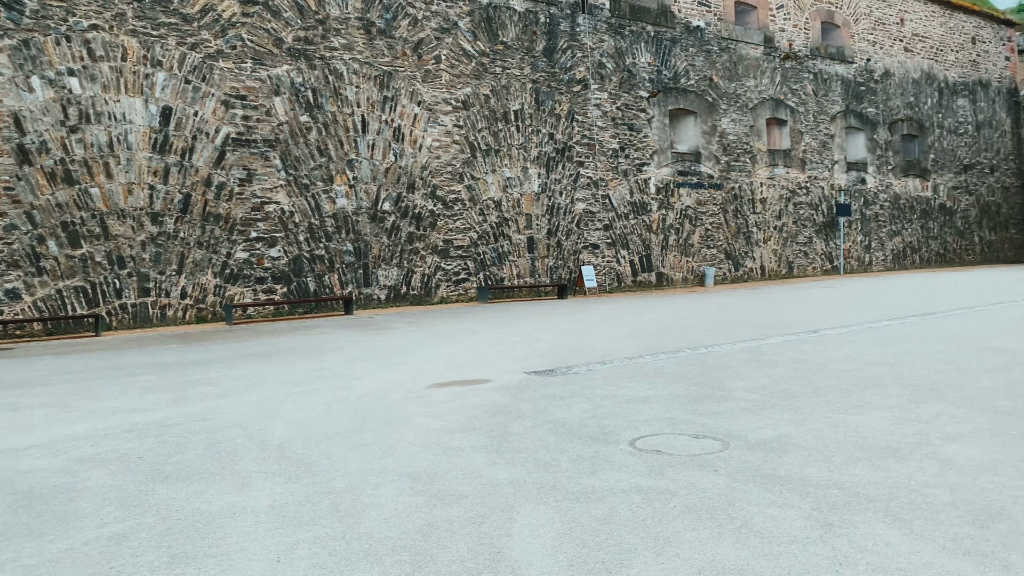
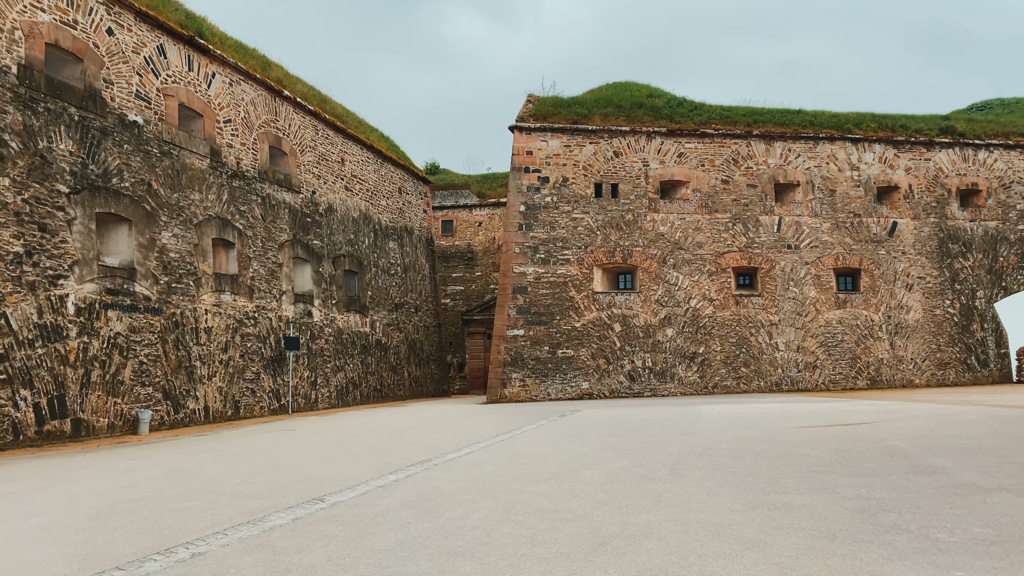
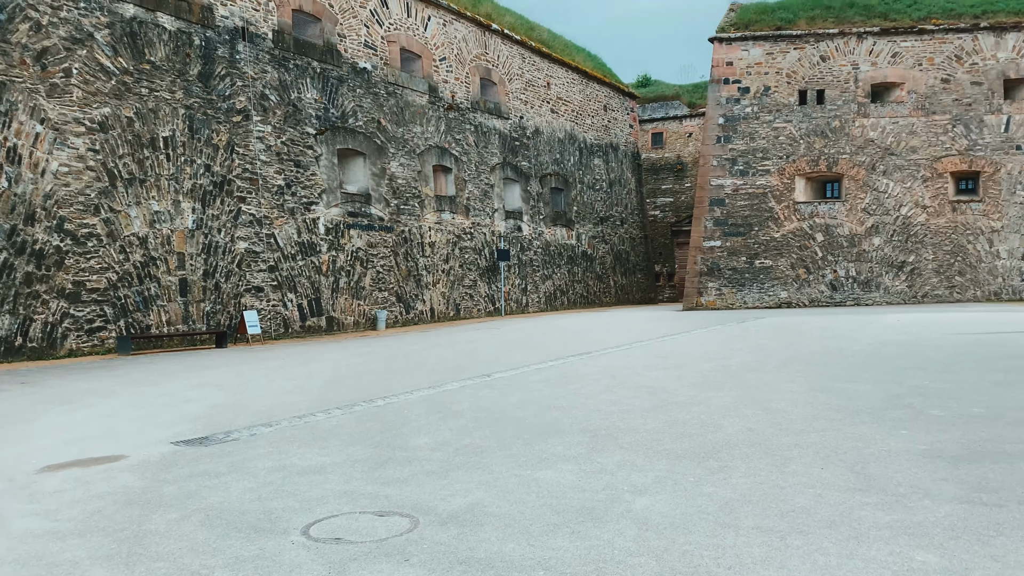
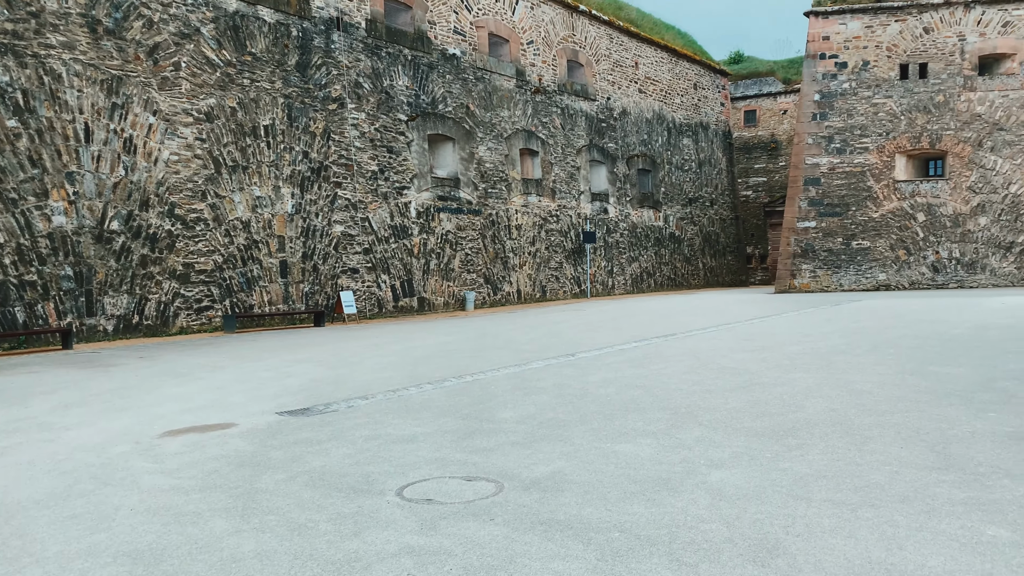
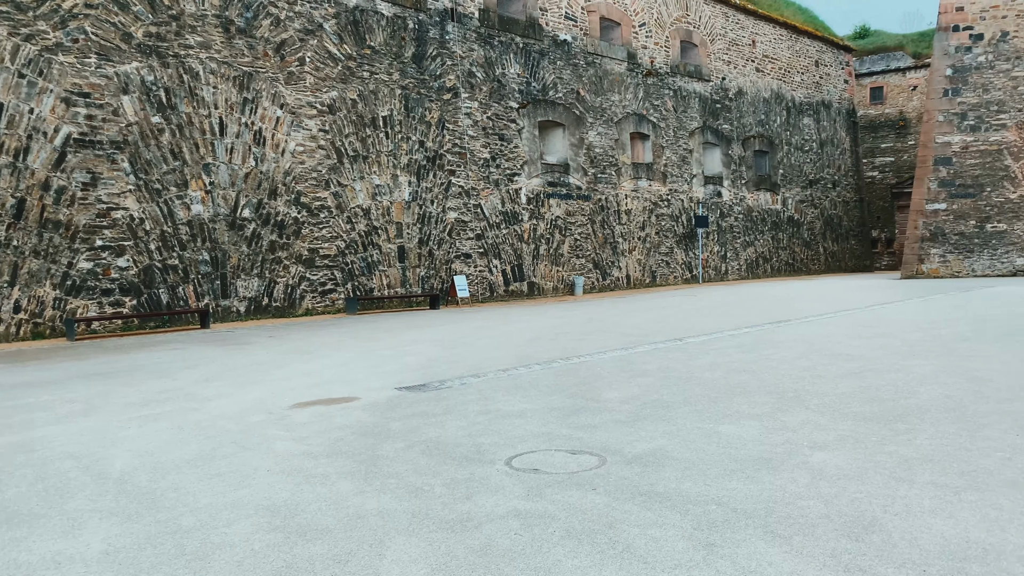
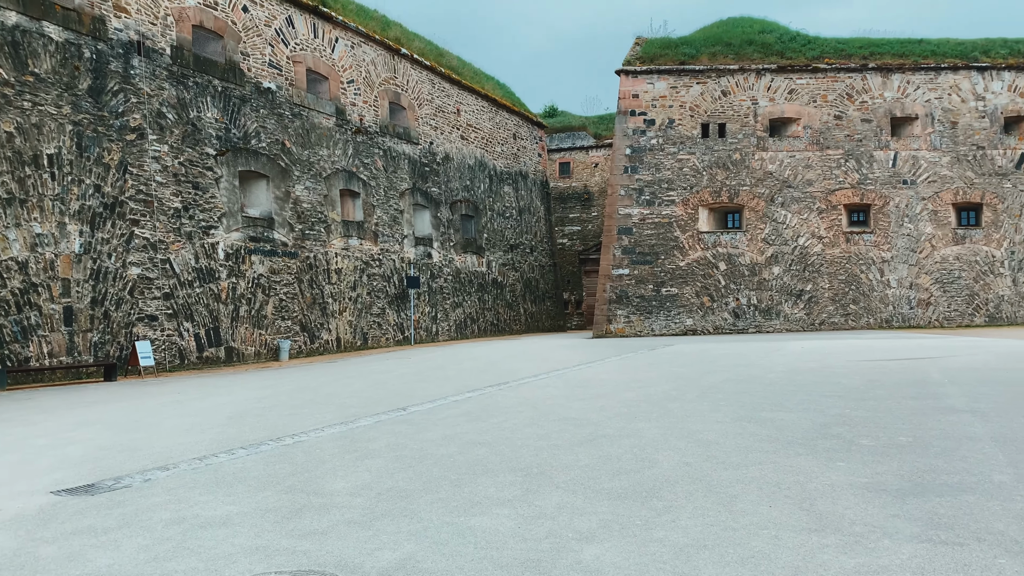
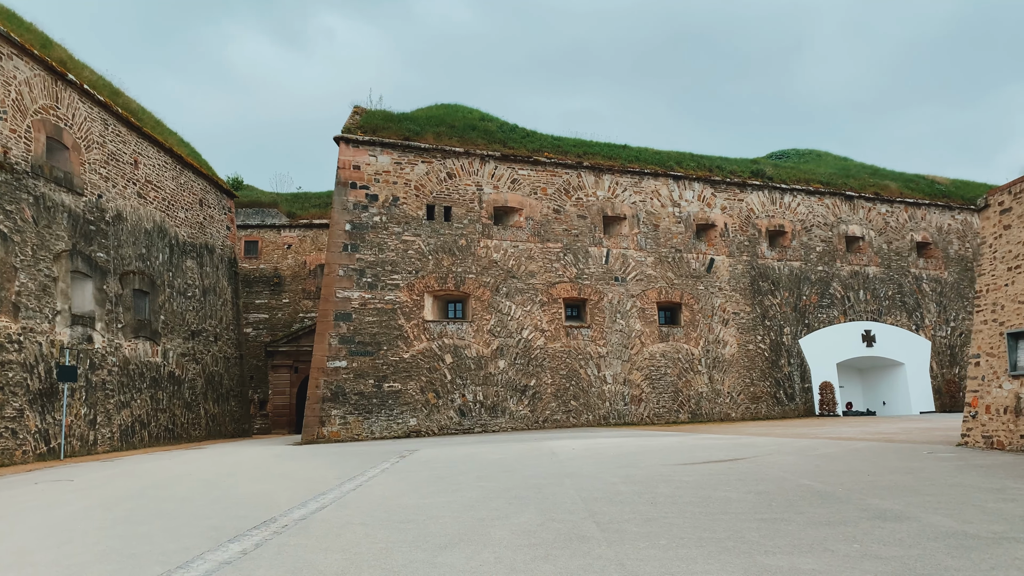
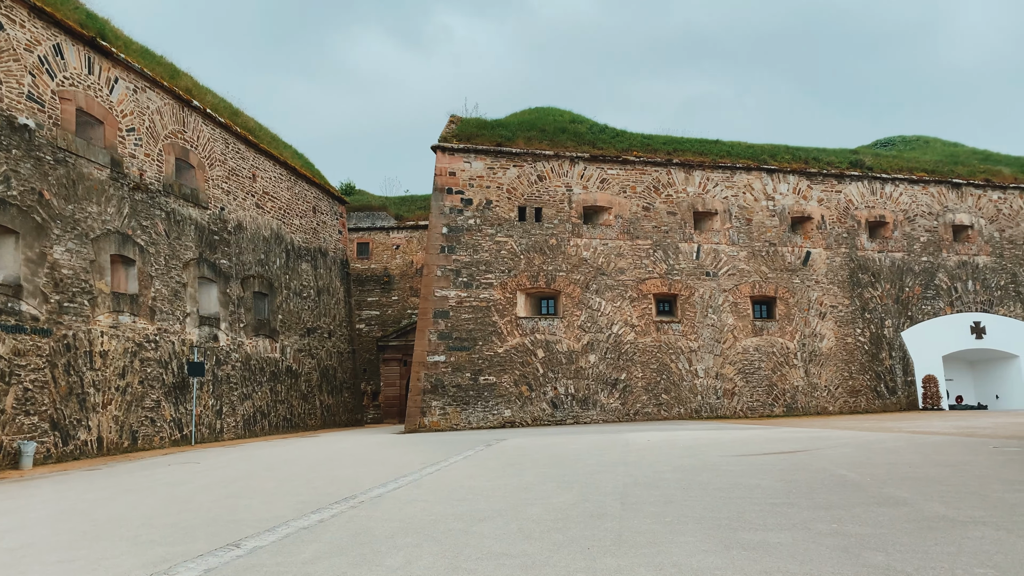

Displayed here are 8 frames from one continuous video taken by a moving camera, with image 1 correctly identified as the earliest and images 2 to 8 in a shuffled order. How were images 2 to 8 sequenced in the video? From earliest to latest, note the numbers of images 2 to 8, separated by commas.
5, 4, 3, 6, 2, 8, 7
